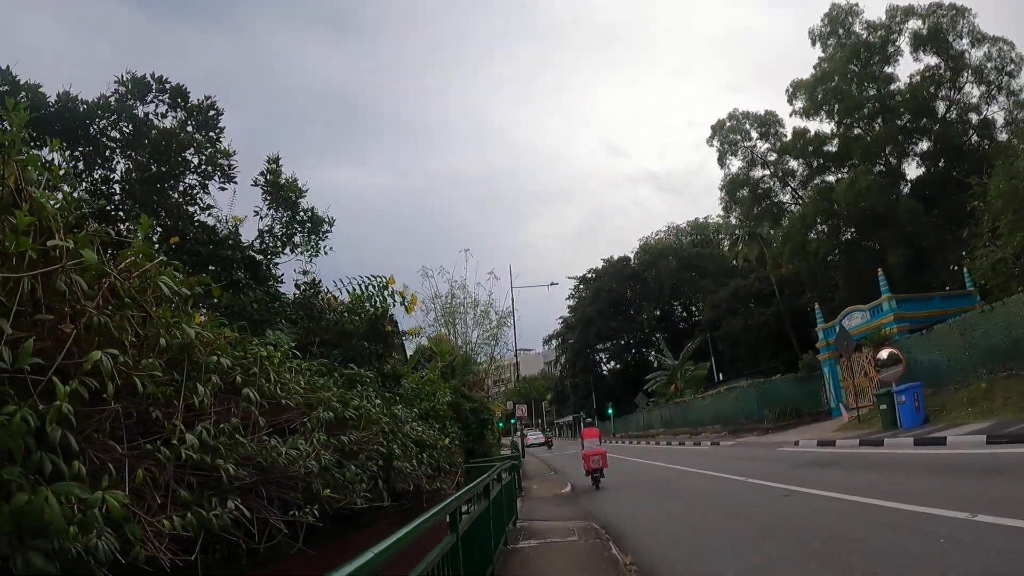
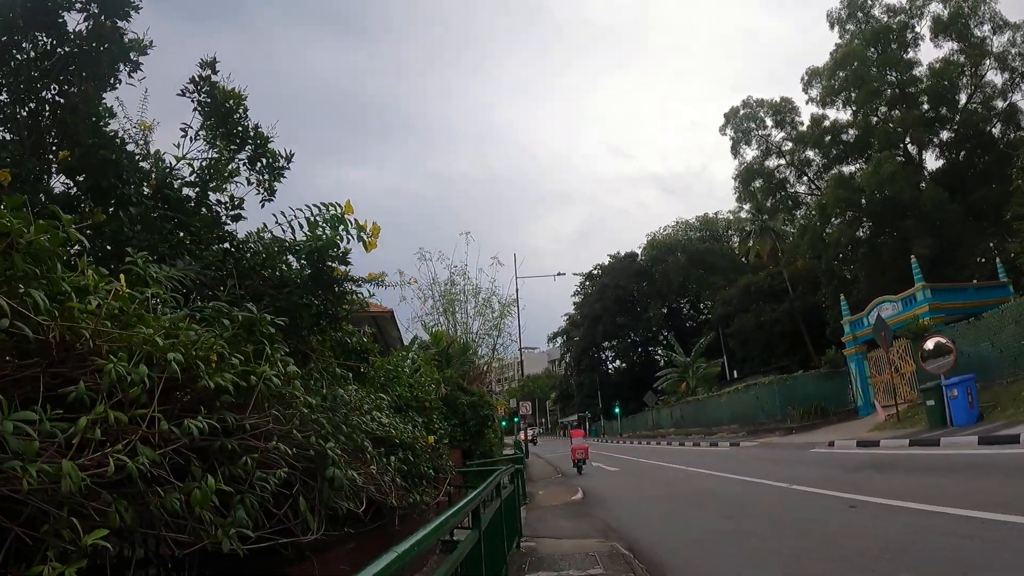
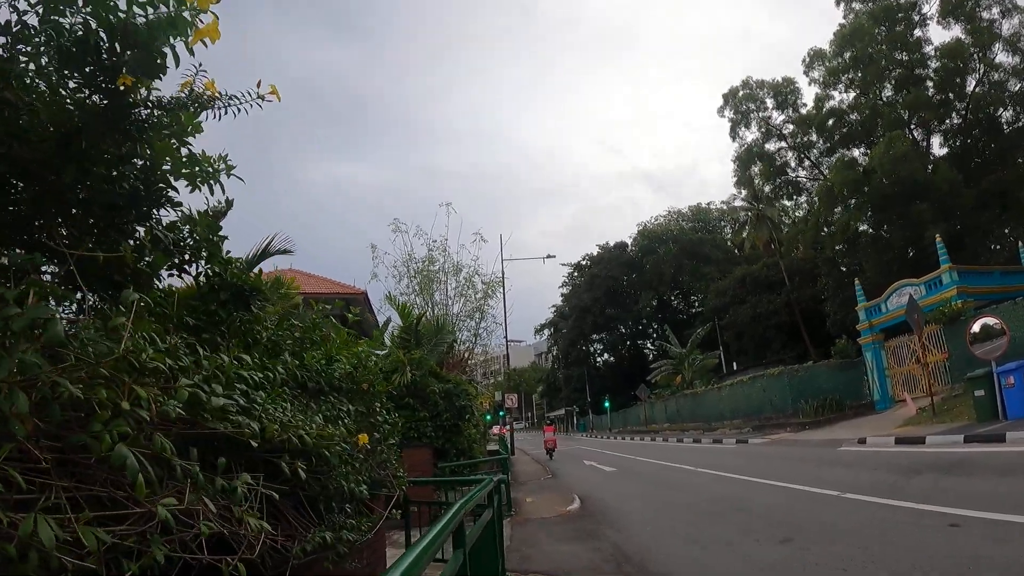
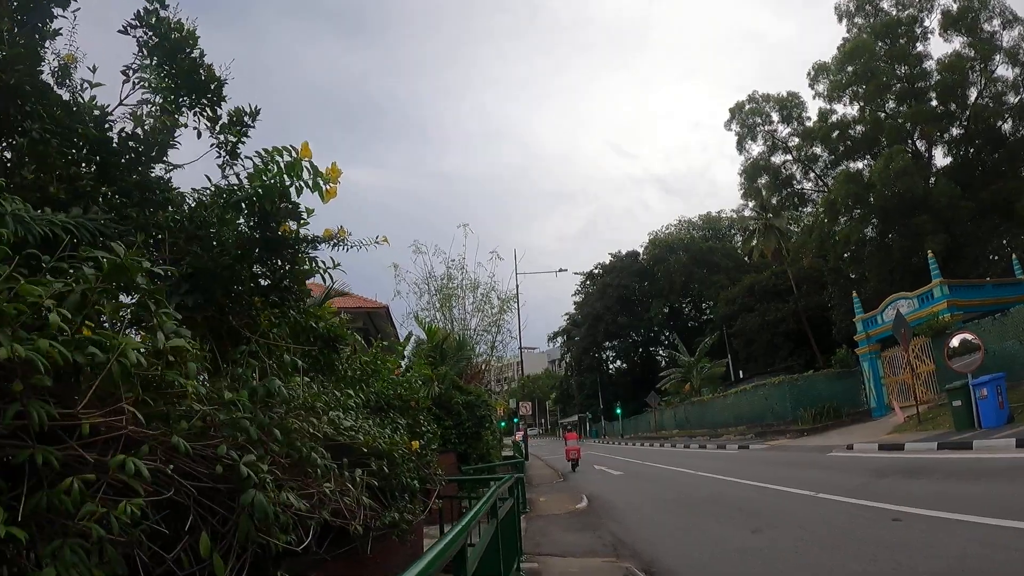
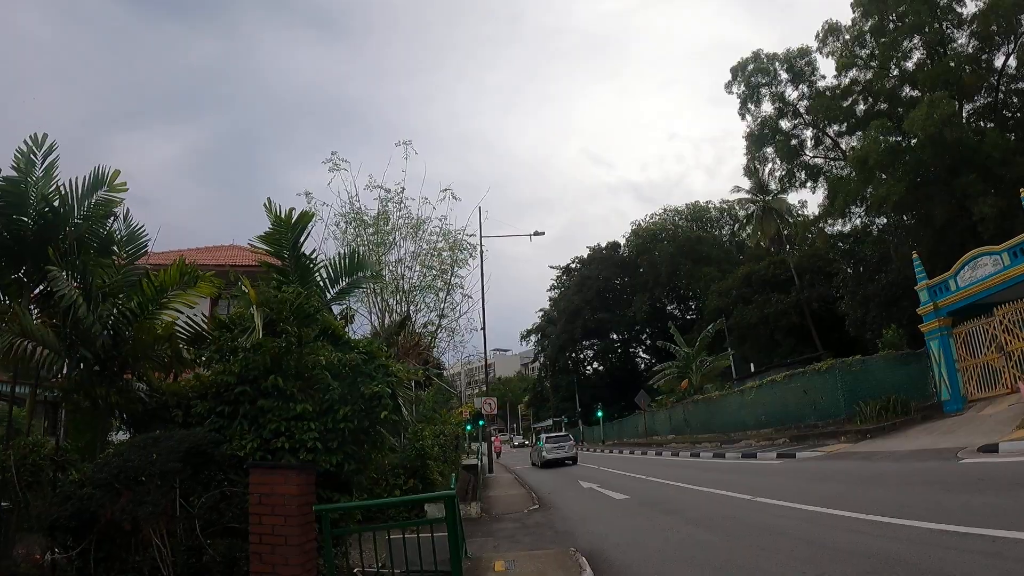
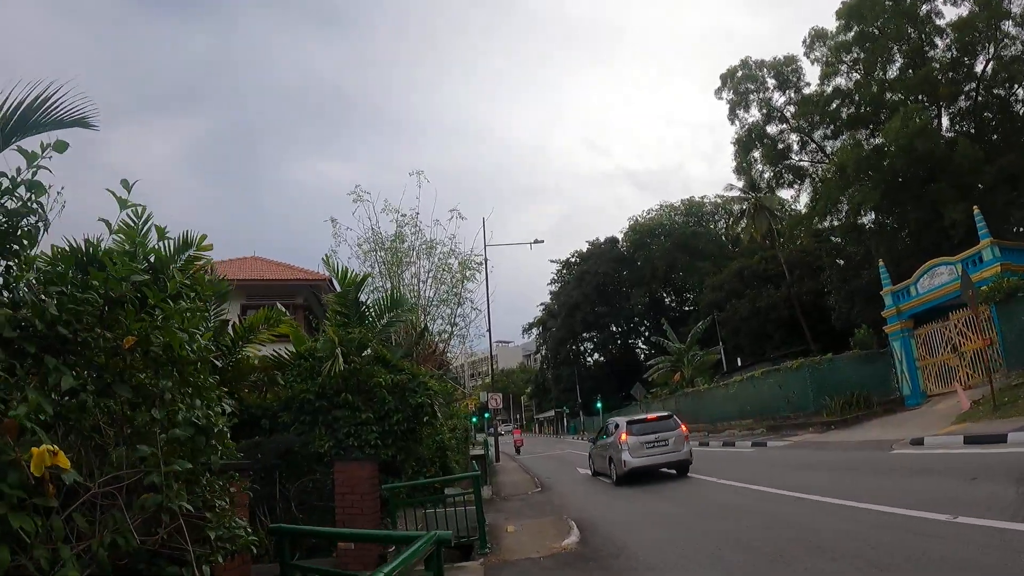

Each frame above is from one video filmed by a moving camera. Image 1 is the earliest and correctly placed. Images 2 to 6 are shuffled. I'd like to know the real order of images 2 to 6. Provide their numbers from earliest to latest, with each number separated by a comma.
2, 4, 3, 6, 5
